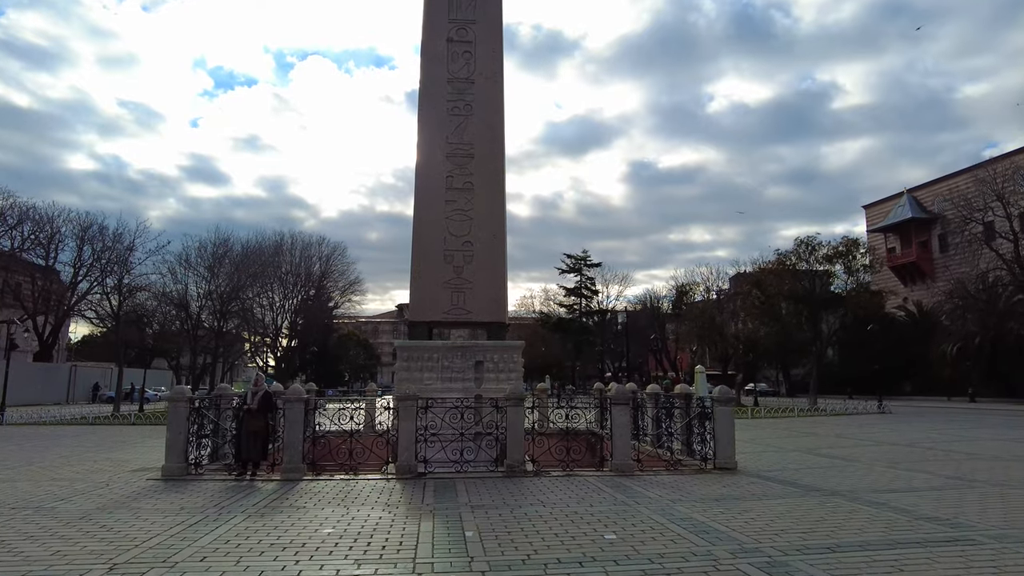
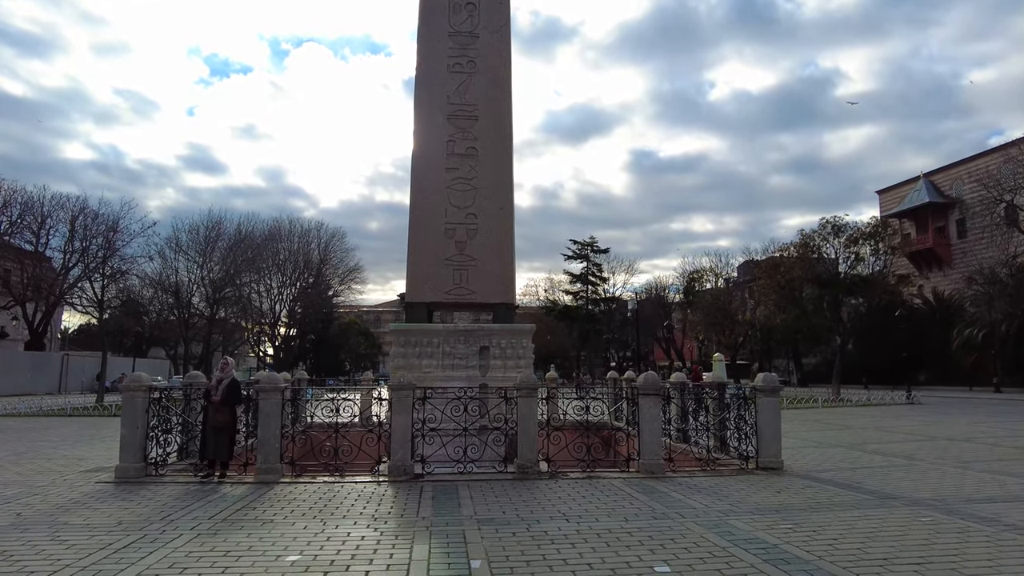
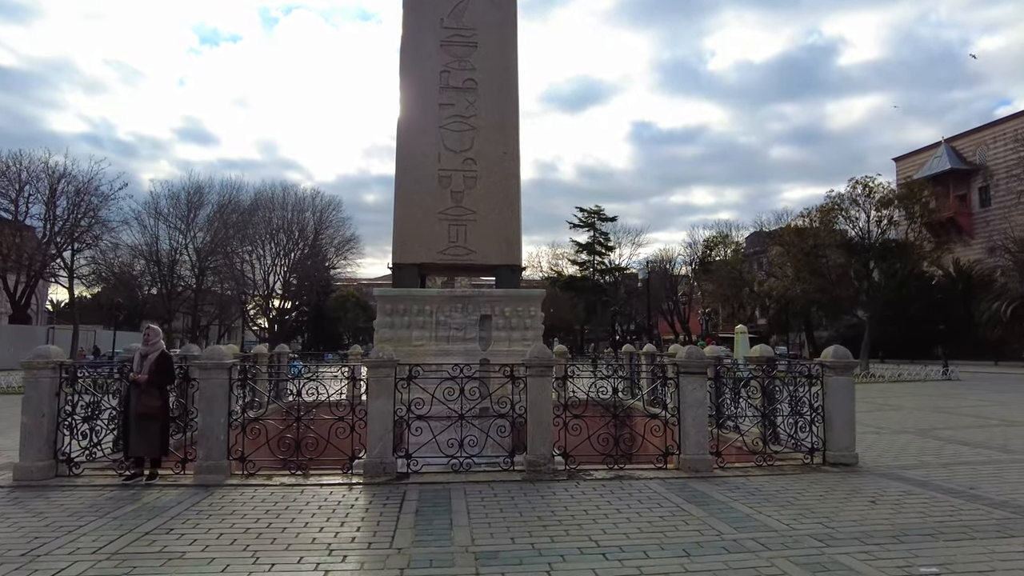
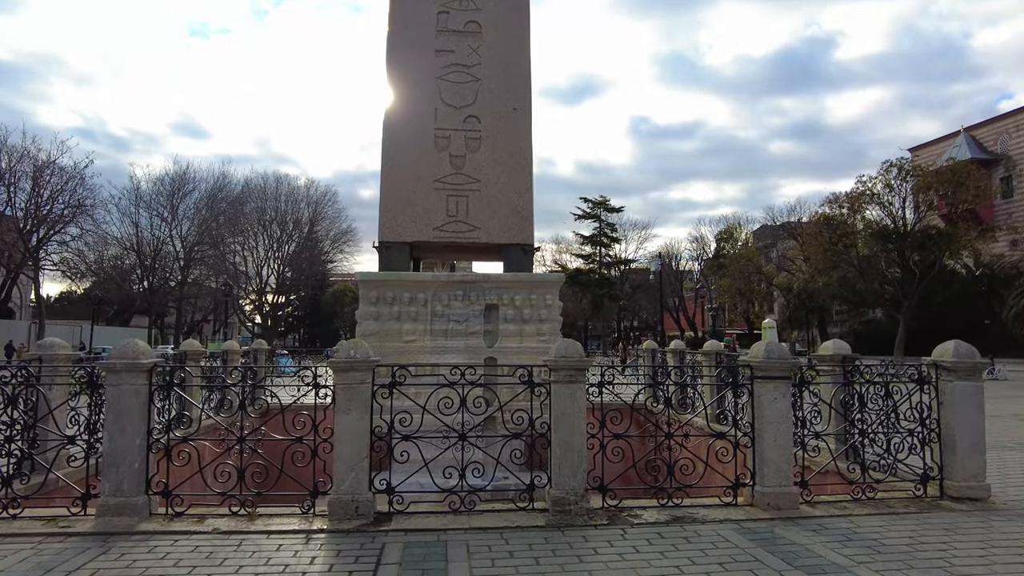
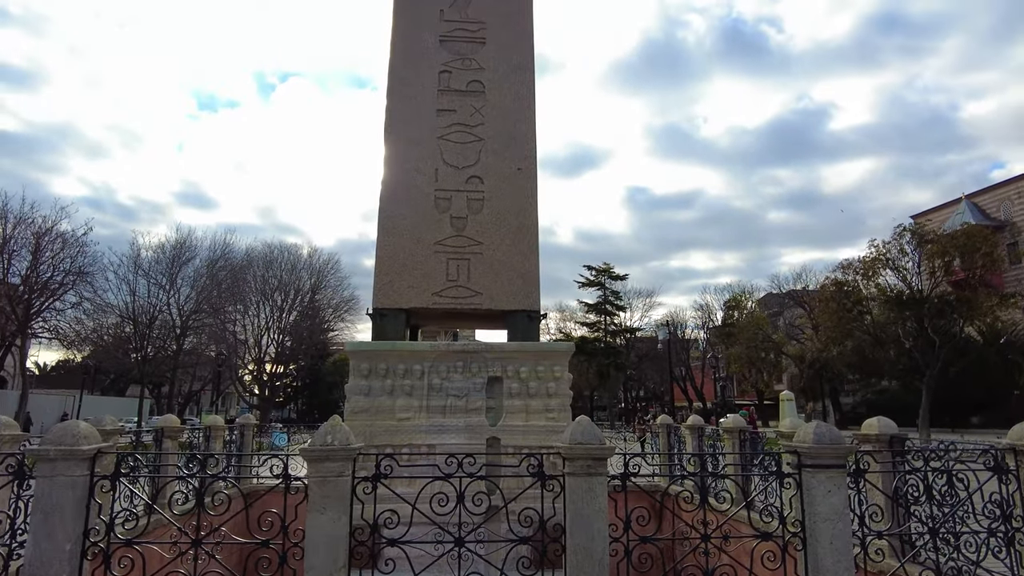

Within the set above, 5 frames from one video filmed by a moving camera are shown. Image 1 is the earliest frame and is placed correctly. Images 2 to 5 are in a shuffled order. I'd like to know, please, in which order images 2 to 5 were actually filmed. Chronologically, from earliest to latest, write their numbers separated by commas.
2, 3, 4, 5
